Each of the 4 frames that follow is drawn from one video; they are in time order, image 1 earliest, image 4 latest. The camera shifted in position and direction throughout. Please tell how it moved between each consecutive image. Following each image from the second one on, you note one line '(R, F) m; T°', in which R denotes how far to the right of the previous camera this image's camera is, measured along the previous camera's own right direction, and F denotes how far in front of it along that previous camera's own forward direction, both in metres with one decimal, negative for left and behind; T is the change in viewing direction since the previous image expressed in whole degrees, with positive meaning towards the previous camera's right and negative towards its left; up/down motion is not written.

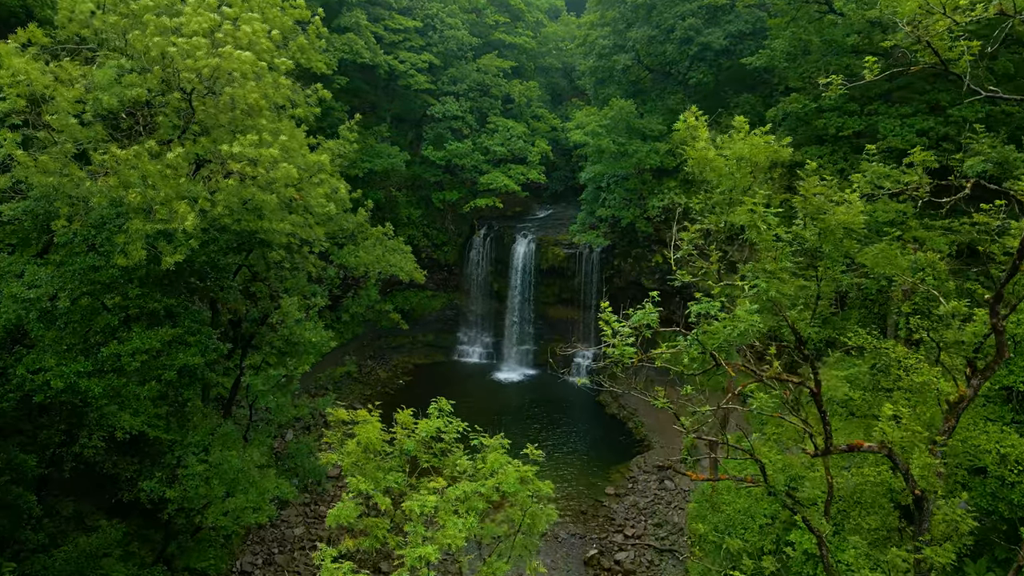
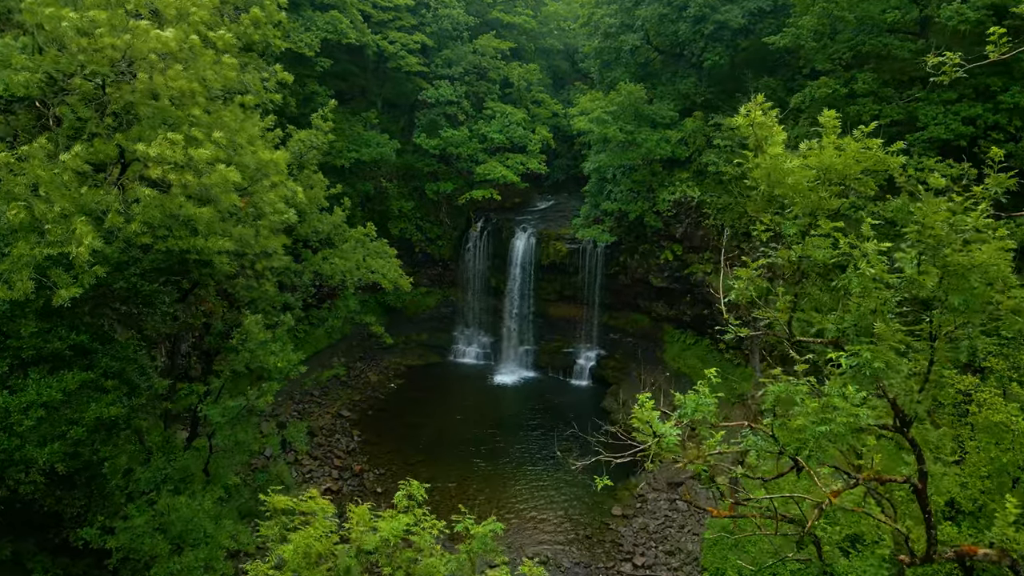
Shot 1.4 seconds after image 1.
(+0.1, +1.6) m; 0°
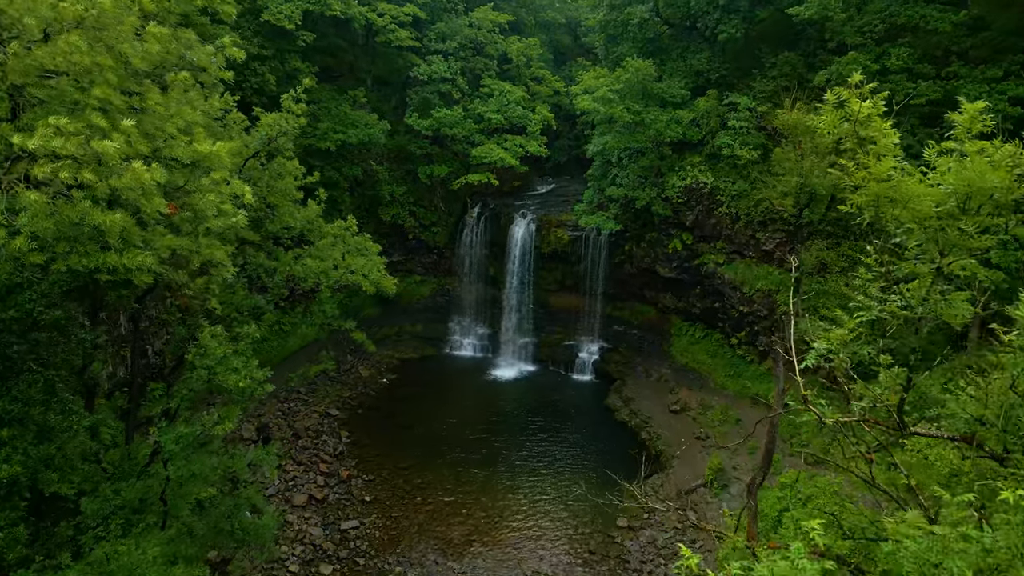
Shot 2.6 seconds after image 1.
(+0.1, +1.3) m; 0°
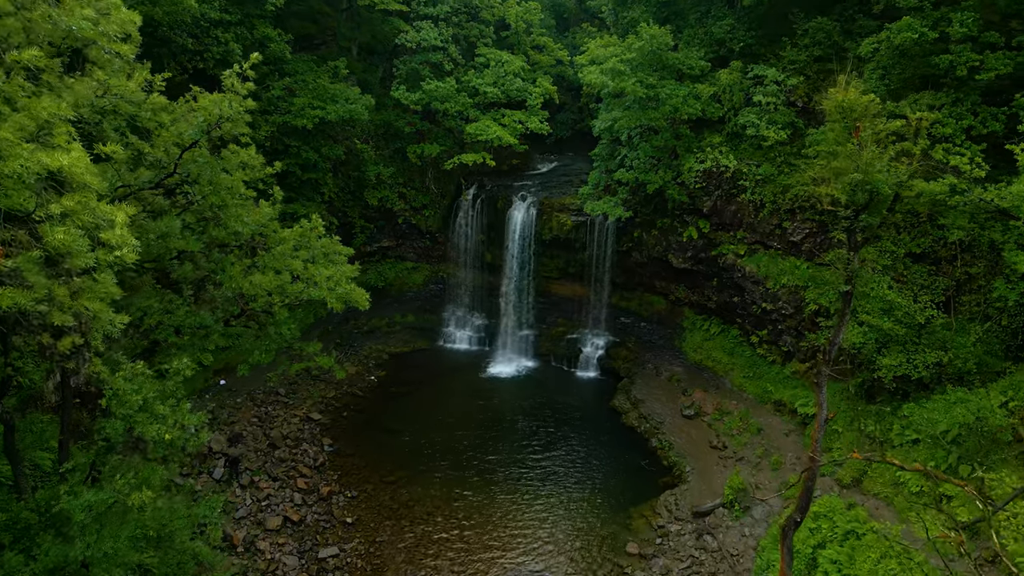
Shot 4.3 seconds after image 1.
(+0.1, +1.9) m; 0°
